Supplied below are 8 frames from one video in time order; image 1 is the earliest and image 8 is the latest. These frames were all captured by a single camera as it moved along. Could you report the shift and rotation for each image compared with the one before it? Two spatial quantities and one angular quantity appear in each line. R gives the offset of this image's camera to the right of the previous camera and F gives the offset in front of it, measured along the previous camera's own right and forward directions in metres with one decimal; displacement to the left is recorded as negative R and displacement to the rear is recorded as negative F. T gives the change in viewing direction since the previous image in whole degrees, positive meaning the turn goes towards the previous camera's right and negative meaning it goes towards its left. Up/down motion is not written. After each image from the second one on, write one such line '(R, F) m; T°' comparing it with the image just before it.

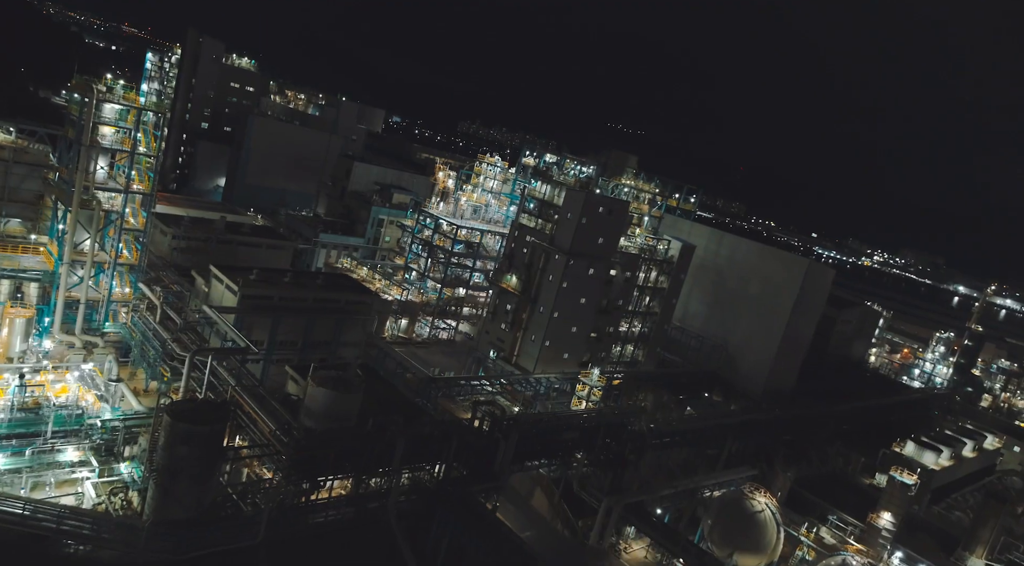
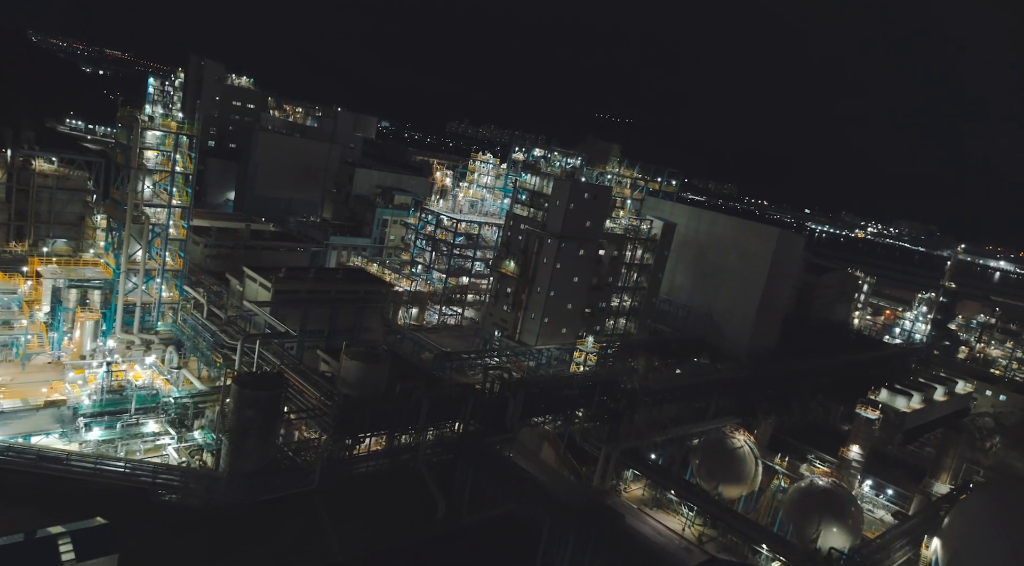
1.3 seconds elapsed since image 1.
(0.0, -2.7) m; 0°
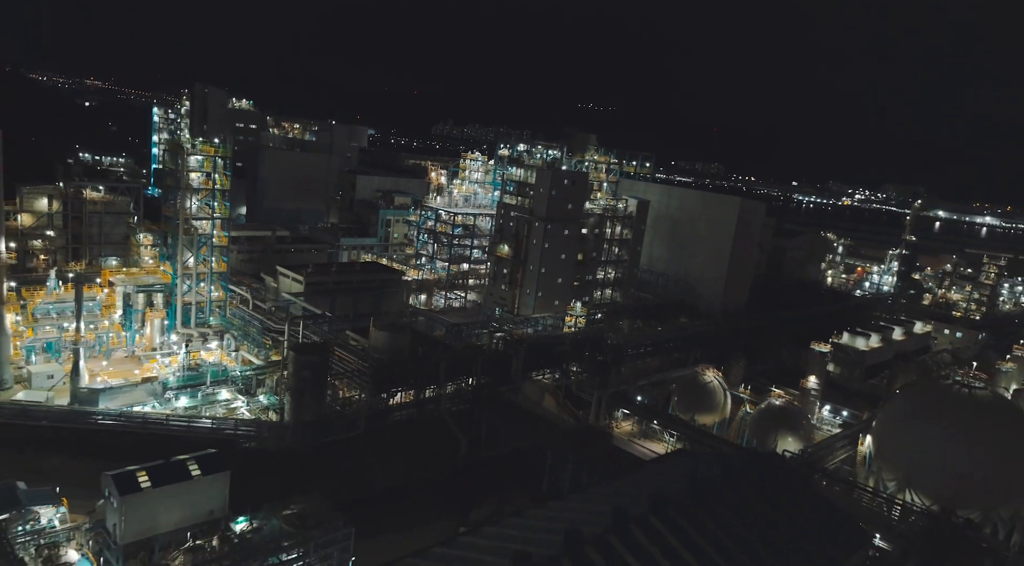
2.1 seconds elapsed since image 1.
(0.0, -3.8) m; 0°
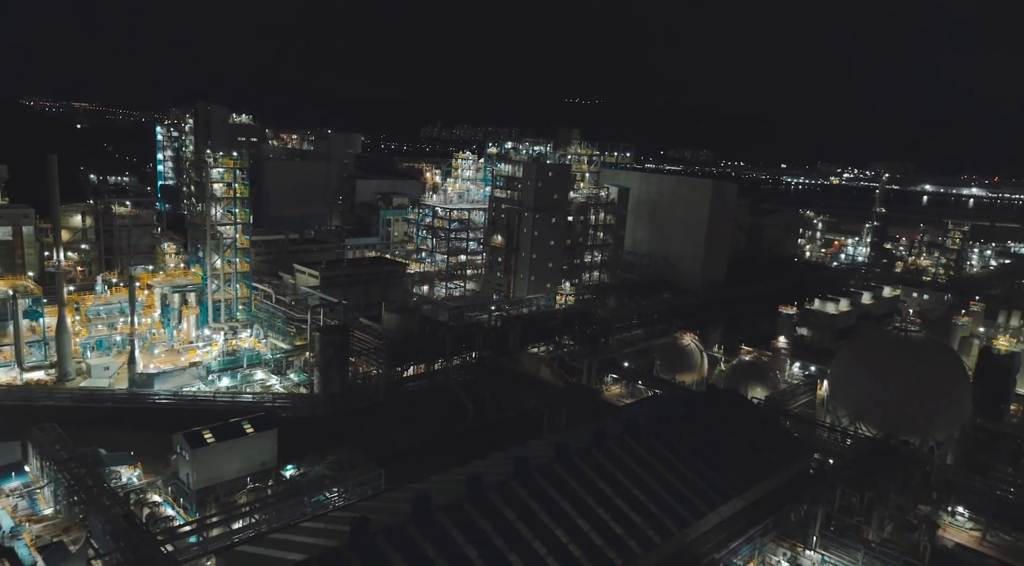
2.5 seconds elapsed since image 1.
(+0.1, -2.9) m; 0°
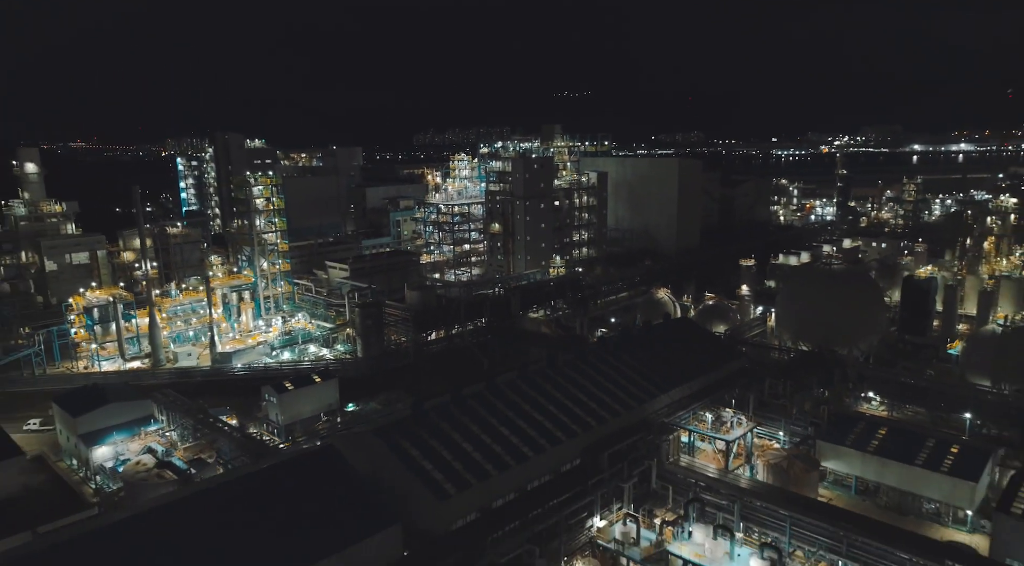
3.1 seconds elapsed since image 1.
(+0.2, -5.3) m; 0°
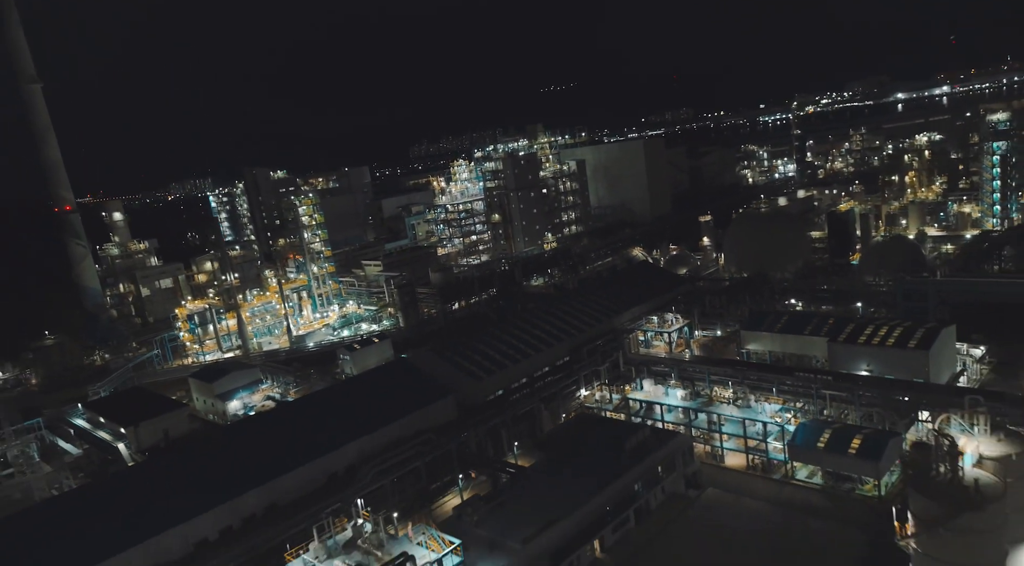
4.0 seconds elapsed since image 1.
(+0.4, -7.7) m; -1°
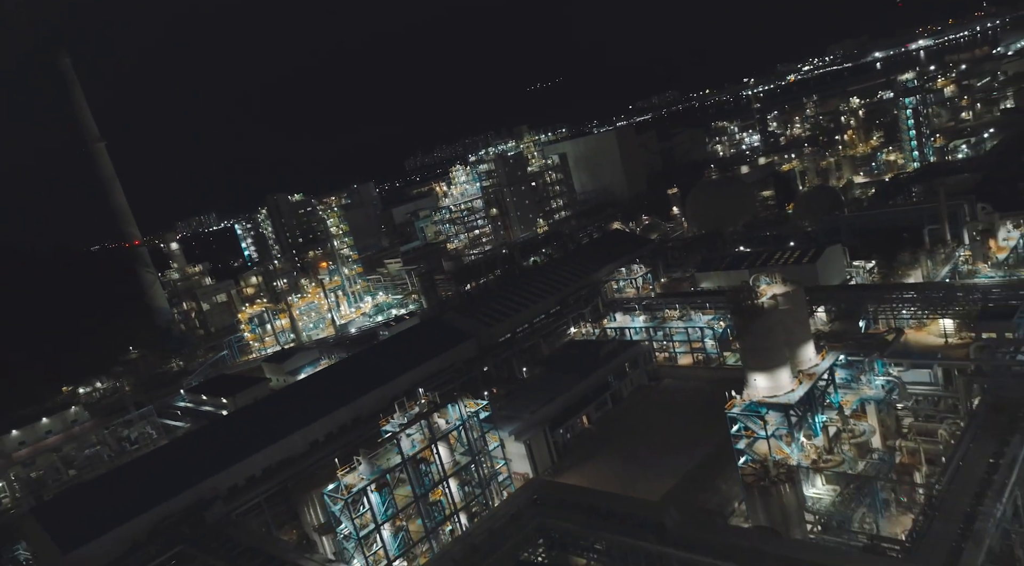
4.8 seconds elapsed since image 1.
(+0.3, -7.1) m; -1°
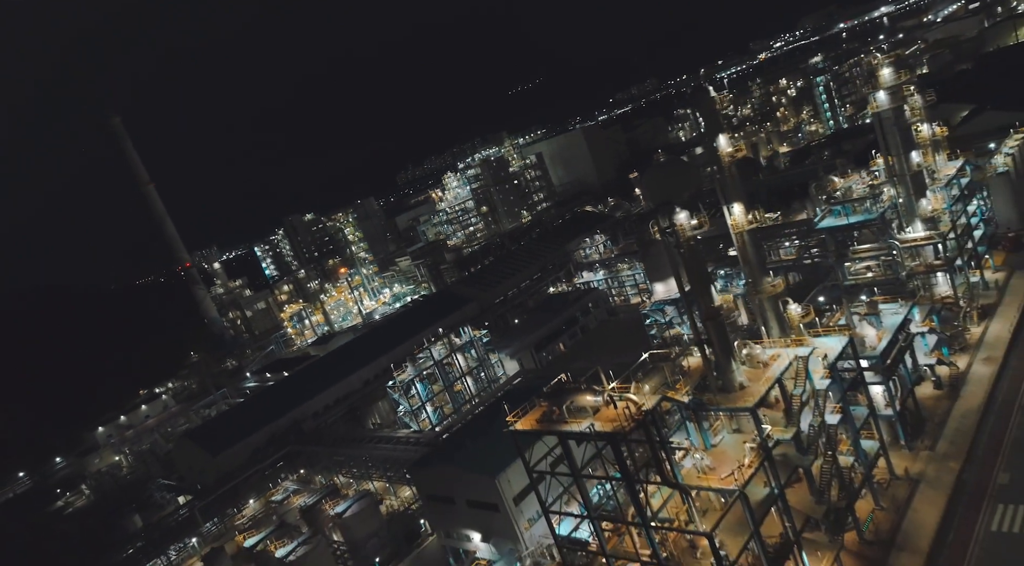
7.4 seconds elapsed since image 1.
(+0.5, -8.6) m; 0°
